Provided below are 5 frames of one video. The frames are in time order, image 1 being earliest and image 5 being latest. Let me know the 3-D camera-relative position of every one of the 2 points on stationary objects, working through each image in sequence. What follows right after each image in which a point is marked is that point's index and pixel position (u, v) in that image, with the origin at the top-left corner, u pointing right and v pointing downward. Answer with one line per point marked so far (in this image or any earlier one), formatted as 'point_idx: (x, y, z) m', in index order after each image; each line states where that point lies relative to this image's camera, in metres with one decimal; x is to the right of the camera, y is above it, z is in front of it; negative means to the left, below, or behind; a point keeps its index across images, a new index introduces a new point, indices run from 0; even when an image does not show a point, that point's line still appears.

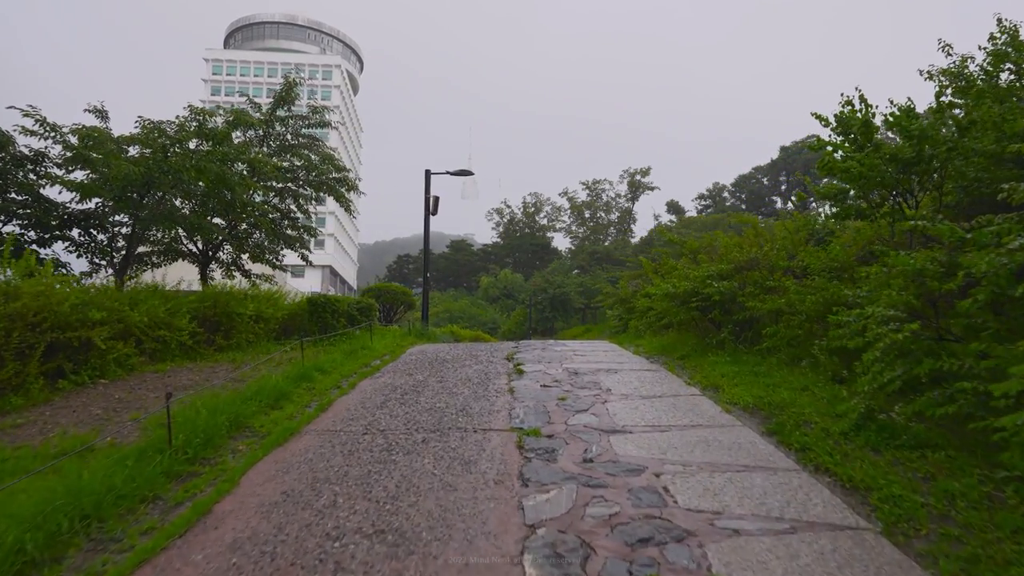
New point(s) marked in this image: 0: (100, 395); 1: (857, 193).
0: (-3.4, -0.9, +6.7) m
1: (+3.0, +0.9, +7.4) m
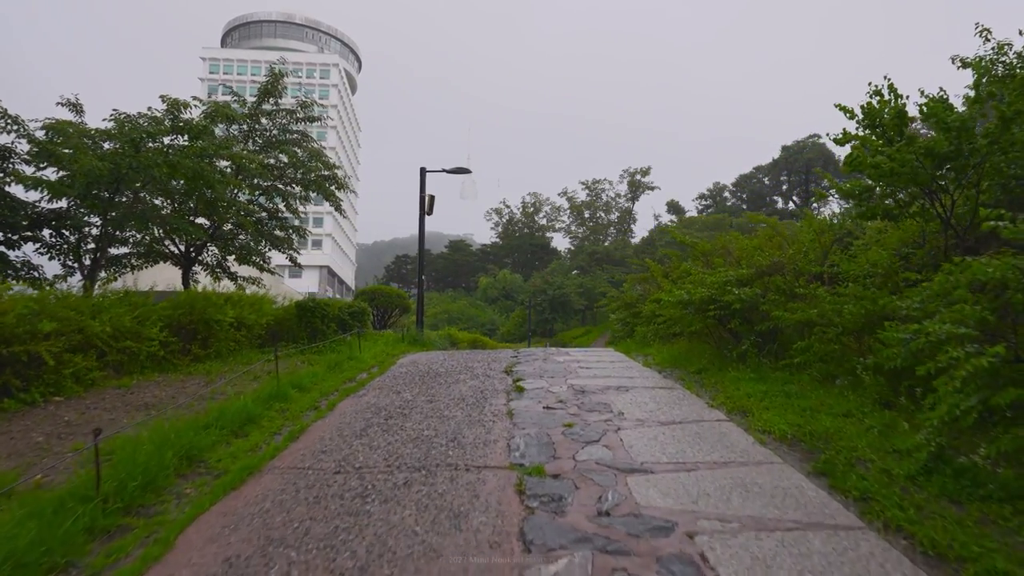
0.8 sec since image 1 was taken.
0: (-3.4, -0.9, +5.9) m
1: (+3.0, +0.8, +6.6) m
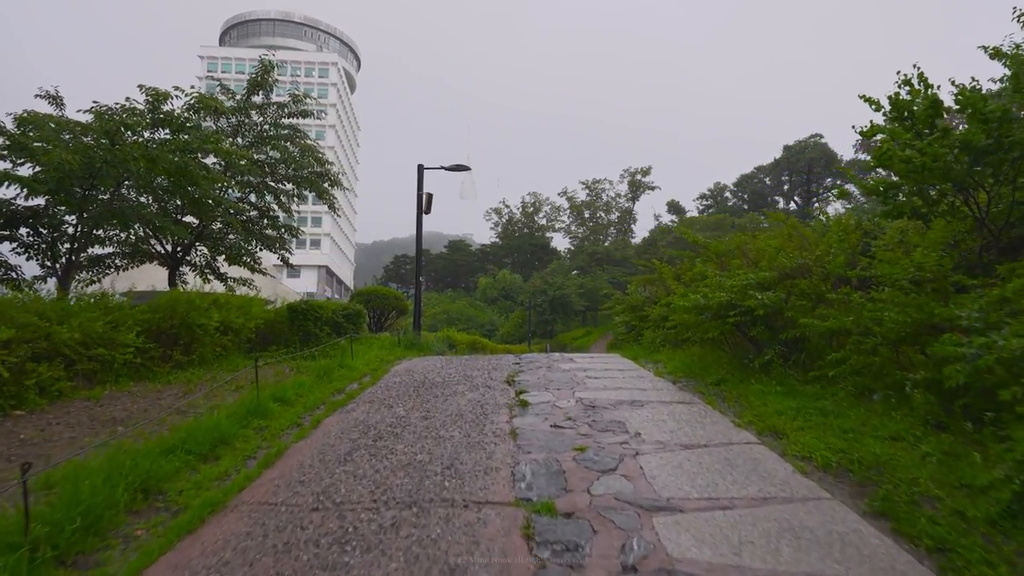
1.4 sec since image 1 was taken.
0: (-3.4, -1.0, +5.4) m
1: (+3.0, +0.8, +6.1) m
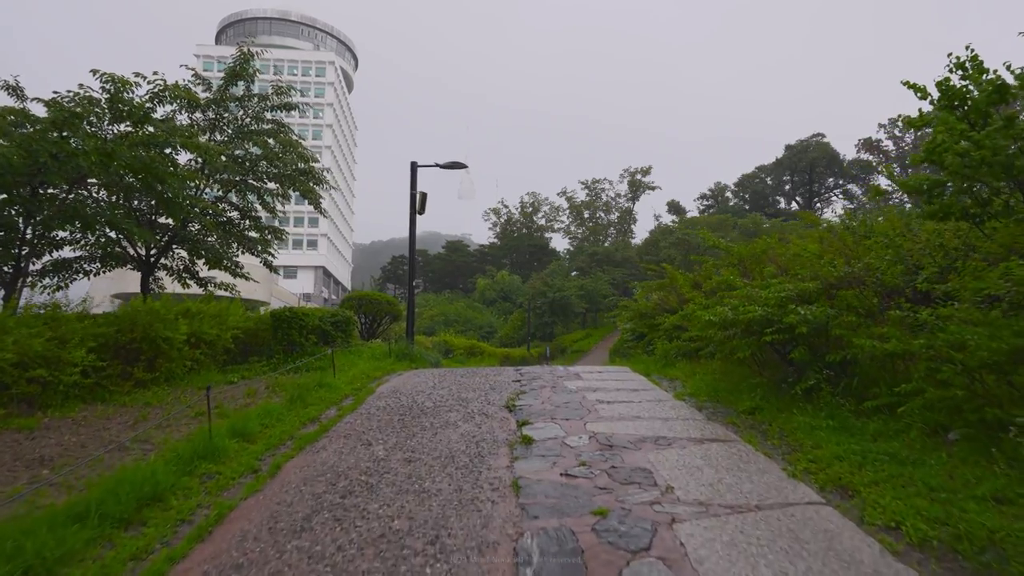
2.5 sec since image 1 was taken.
0: (-3.4, -1.1, +4.4) m
1: (+3.1, +0.7, +5.2) m
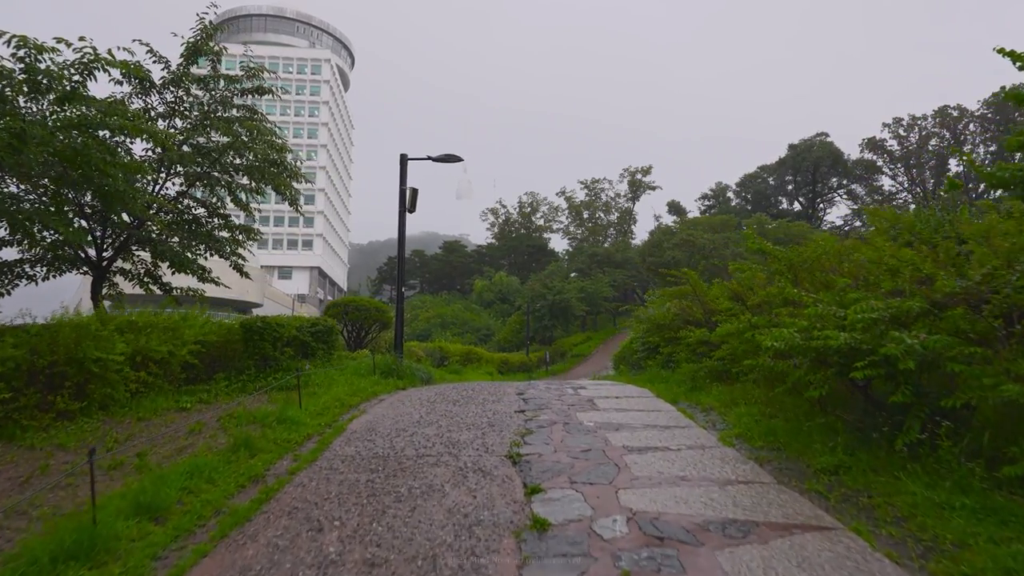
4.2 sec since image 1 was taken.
0: (-3.4, -1.2, +3.0) m
1: (+3.1, +0.6, +3.8) m
